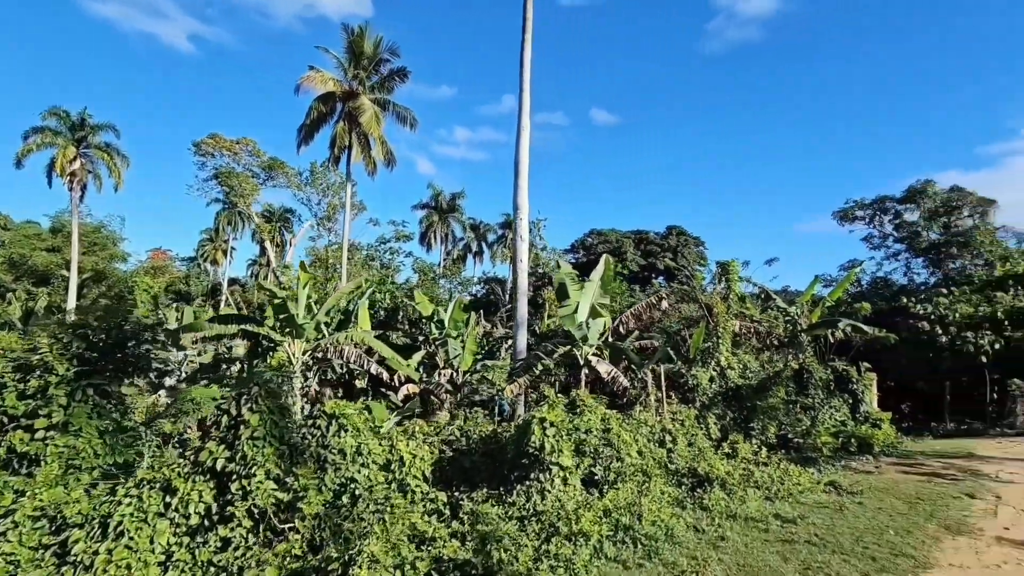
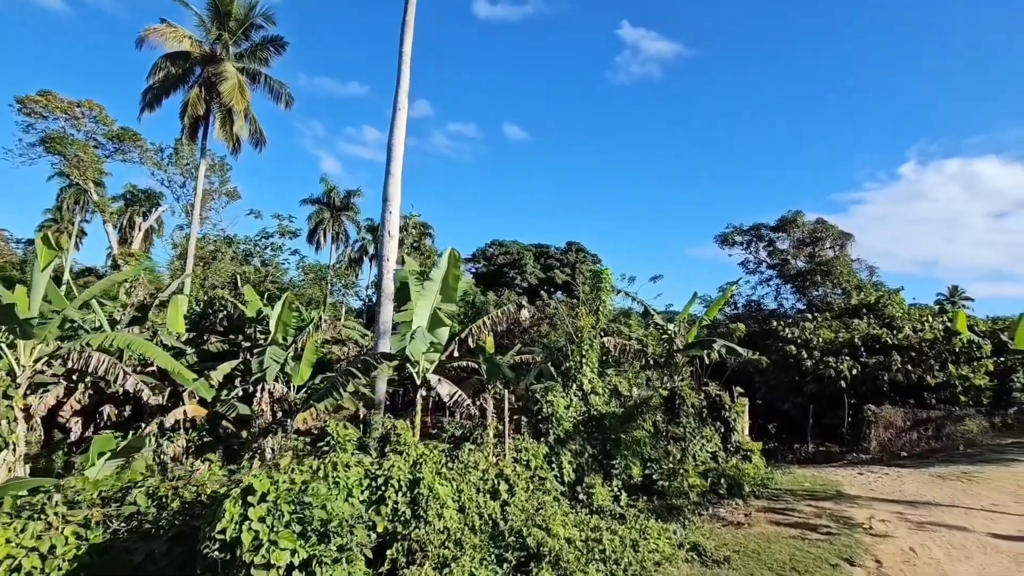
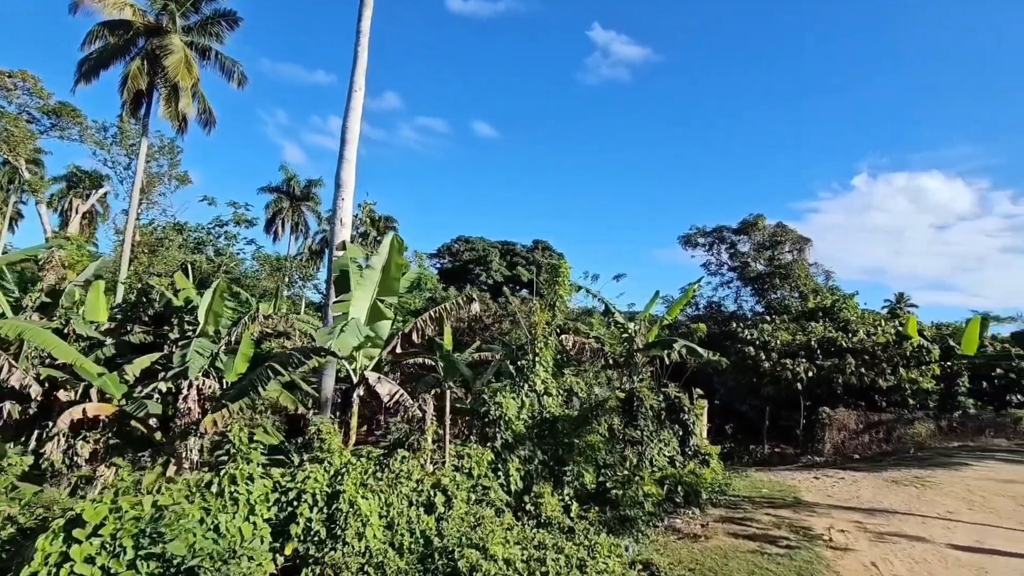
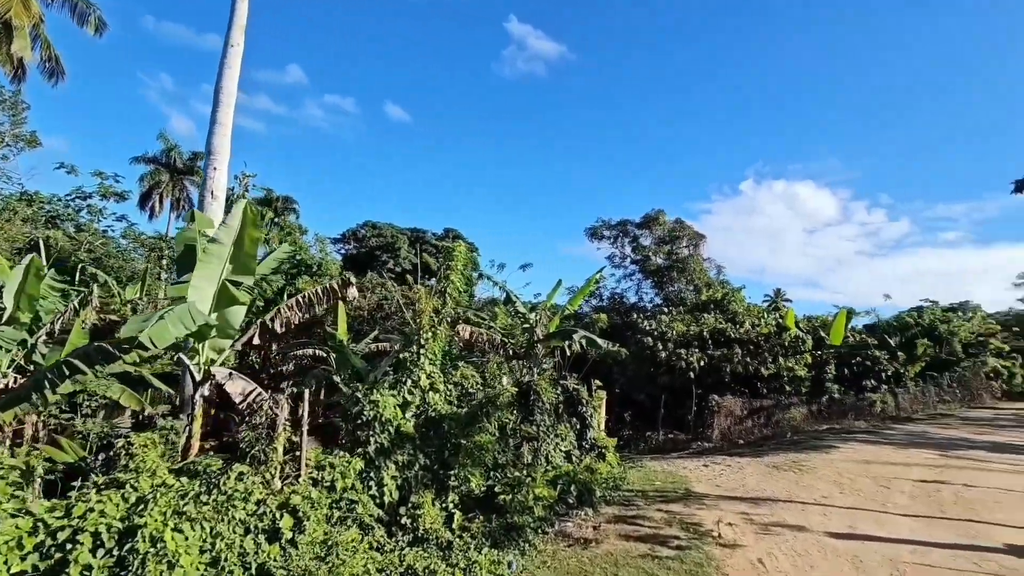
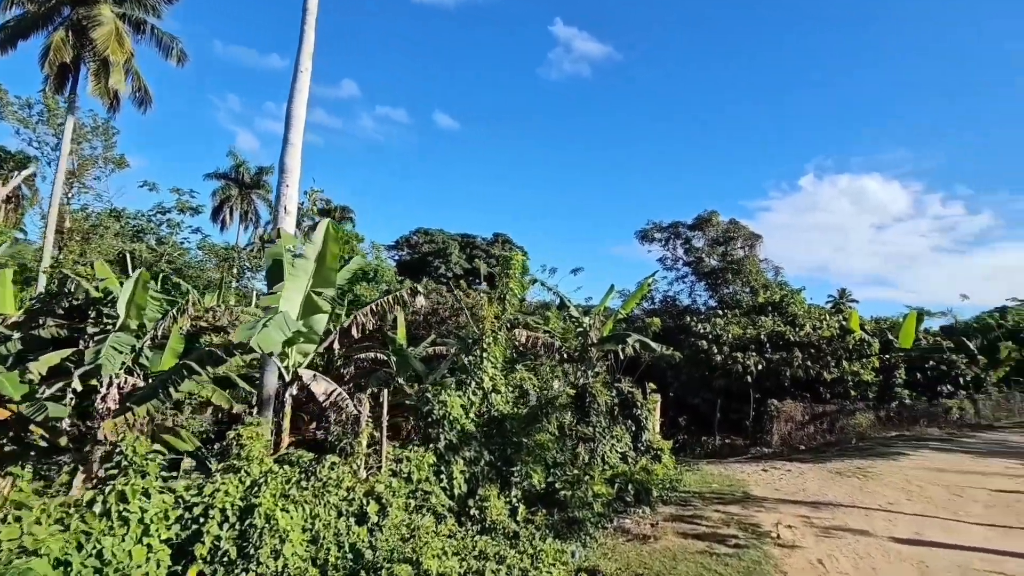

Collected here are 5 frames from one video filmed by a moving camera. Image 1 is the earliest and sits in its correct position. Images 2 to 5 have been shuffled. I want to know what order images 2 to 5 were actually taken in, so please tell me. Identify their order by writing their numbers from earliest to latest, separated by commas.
2, 3, 5, 4
